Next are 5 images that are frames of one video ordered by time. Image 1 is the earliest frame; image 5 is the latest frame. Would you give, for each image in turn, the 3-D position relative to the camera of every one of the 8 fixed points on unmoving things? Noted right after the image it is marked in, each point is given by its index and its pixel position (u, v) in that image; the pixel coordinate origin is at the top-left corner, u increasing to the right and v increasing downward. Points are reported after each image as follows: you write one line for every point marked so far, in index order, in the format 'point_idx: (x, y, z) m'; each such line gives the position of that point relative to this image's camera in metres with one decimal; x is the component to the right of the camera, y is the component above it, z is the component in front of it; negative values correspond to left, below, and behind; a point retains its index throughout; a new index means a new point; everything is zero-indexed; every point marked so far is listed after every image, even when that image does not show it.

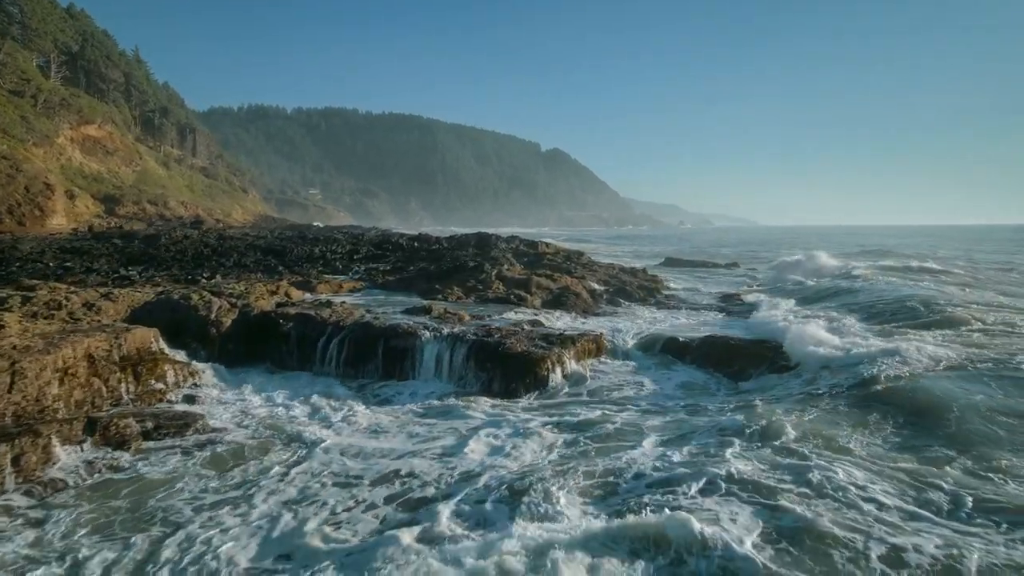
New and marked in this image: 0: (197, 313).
0: (-8.5, -0.7, +13.4) m
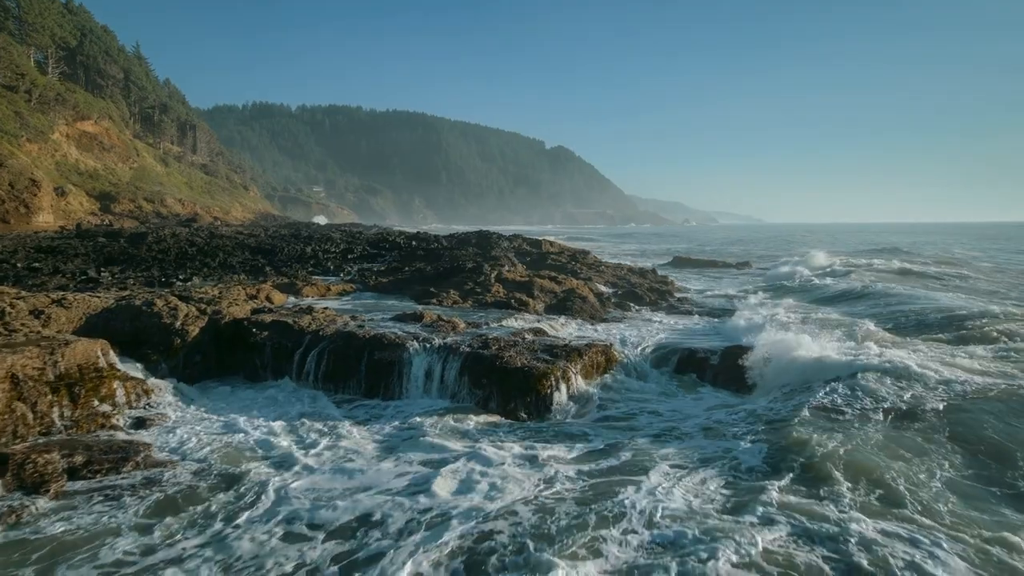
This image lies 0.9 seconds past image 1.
0: (-8.5, -0.8, +12.0) m
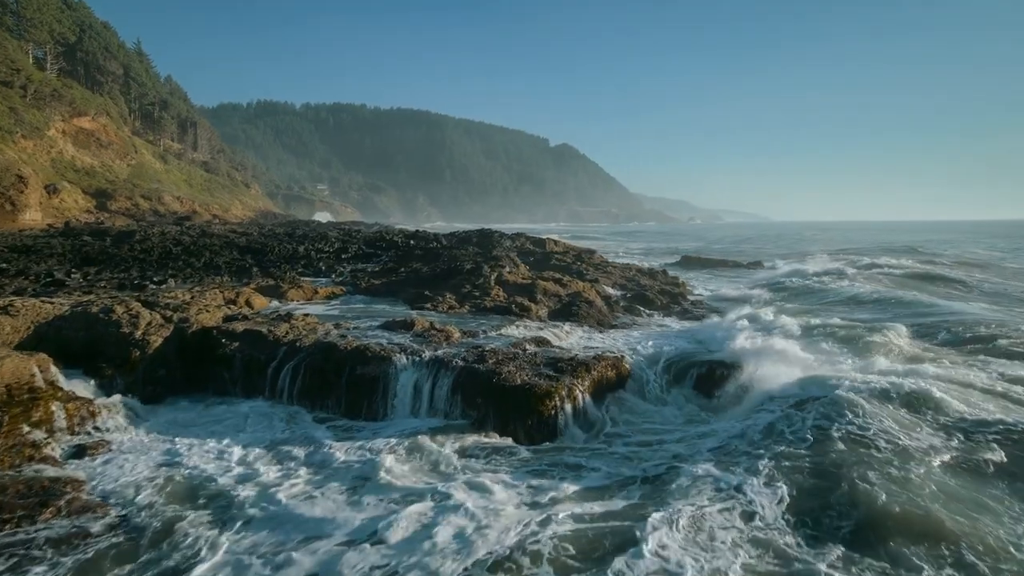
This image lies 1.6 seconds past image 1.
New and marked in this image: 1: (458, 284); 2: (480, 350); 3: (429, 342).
0: (-8.5, -0.9, +10.7) m
1: (-1.9, +0.2, +17.7) m
2: (-0.7, -1.4, +11.2) m
3: (-1.9, -1.3, +11.5) m
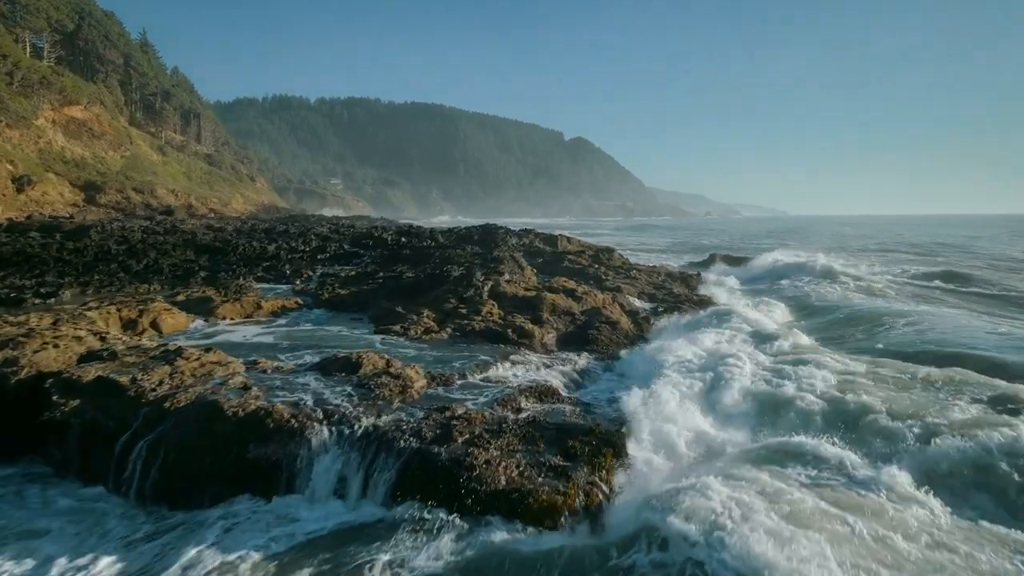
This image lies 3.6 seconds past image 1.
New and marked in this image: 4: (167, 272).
0: (-8.7, -1.3, +7.0) m
1: (-1.9, -0.2, +13.7) m
2: (-0.9, -1.8, +7.2) m
3: (-2.1, -1.7, +7.6) m
4: (-11.8, +0.5, +17.0) m
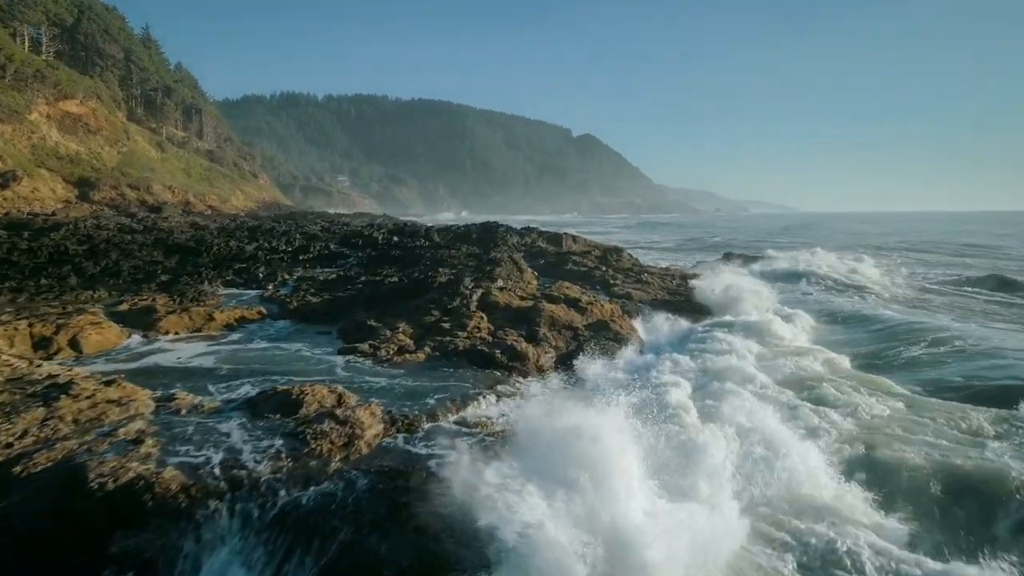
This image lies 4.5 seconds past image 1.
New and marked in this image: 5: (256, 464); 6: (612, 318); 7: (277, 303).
0: (-9.0, -1.6, +5.2) m
1: (-2.1, -0.4, +11.8) m
2: (-1.2, -2.1, +5.3) m
3: (-2.4, -1.9, +5.7) m
4: (-11.9, +0.4, +15.2) m
5: (-2.8, -2.0, +5.6) m
6: (+2.5, -0.7, +12.1) m
7: (-6.4, -0.4, +13.4) m
